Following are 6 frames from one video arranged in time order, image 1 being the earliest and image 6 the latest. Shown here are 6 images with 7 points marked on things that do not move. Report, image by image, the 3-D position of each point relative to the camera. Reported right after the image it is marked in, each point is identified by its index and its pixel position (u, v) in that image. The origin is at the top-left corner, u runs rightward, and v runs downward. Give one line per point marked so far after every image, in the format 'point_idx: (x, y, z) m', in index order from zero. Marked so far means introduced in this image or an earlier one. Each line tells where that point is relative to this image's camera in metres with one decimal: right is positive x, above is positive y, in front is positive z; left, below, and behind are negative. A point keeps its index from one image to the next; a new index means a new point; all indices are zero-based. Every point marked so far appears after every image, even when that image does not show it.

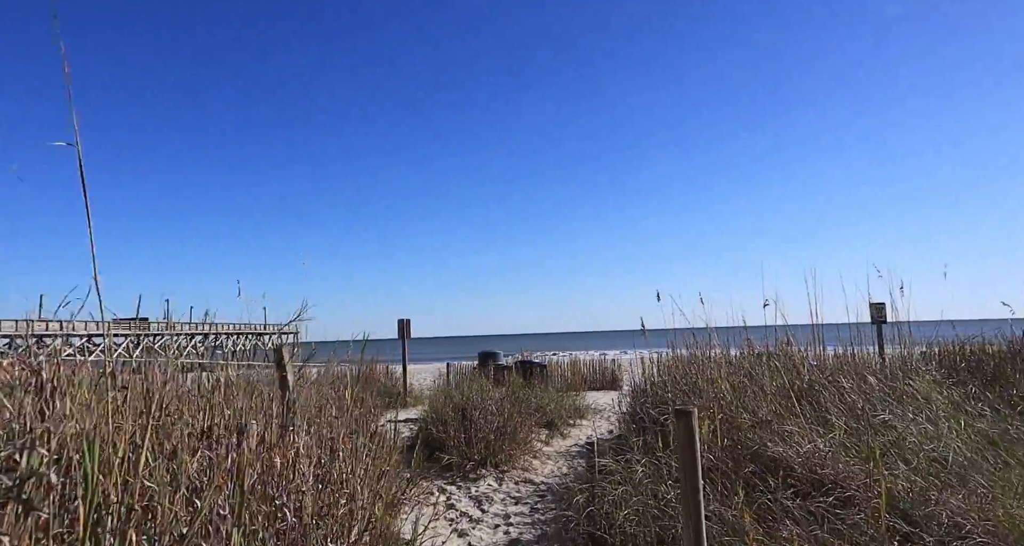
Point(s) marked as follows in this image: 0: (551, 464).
0: (+0.4, -1.8, +6.3) m
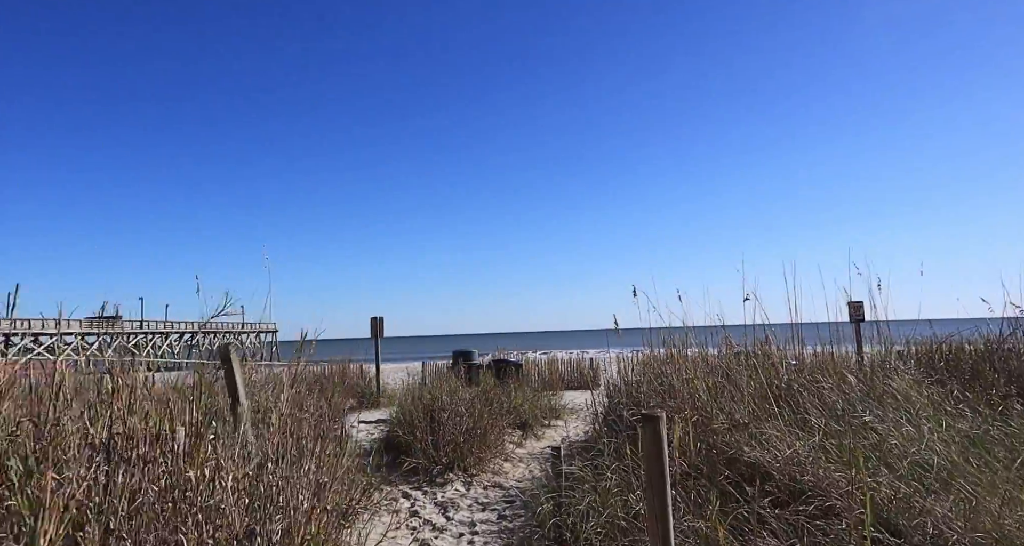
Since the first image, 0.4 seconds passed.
0: (+0.1, -1.8, +6.1) m
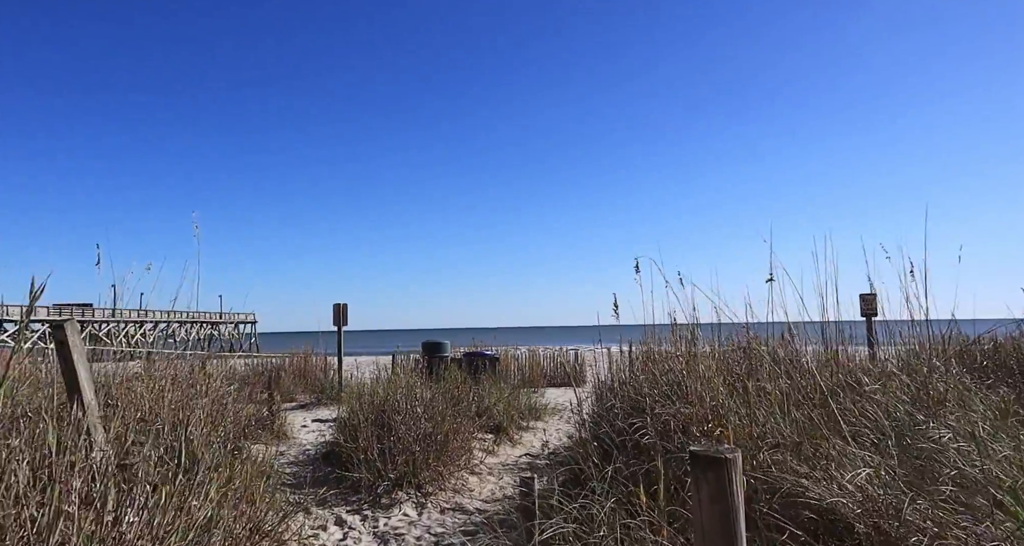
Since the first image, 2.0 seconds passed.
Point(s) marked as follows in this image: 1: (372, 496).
0: (-0.2, -1.6, +5.0) m
1: (-1.0, -1.5, +4.5) m
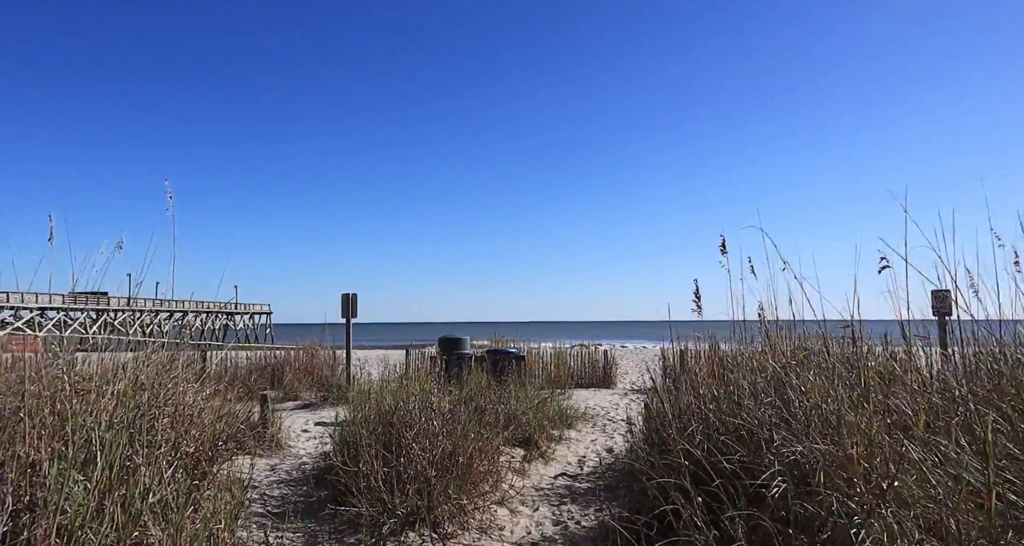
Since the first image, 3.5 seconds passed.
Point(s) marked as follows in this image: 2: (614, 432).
0: (+0.1, -1.5, +4.0) m
1: (-0.7, -1.4, +3.5) m
2: (+1.1, -1.8, +7.3) m
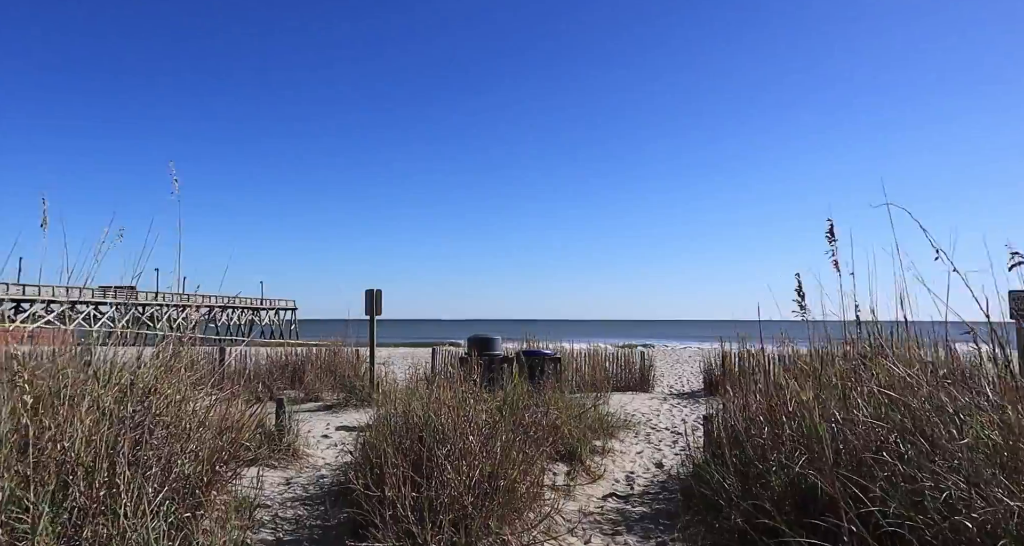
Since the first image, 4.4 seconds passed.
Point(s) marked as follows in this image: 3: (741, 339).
0: (+0.3, -1.4, +3.4) m
1: (-0.5, -1.4, +2.9) m
2: (+1.5, -1.7, +6.7) m
3: (+3.8, -1.1, +10.8) m
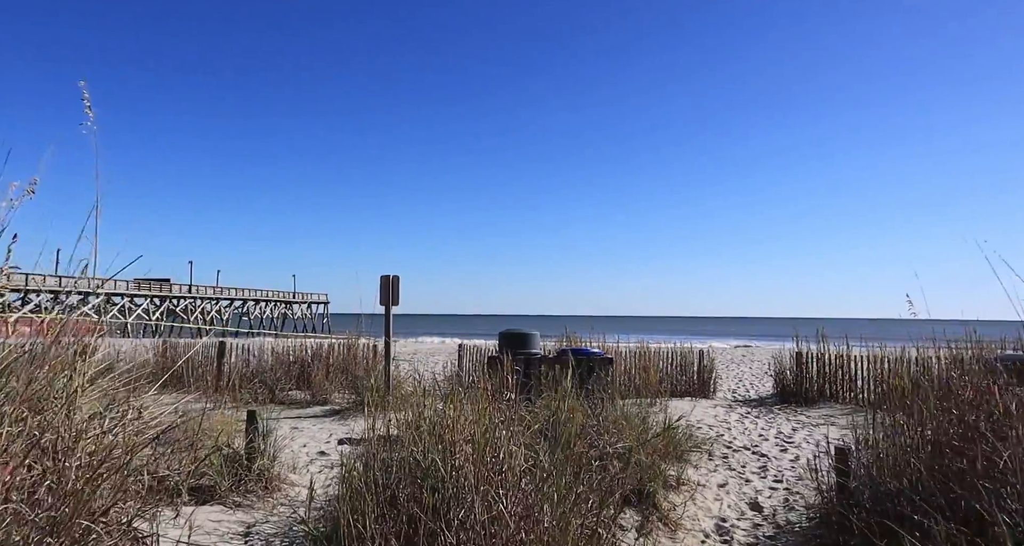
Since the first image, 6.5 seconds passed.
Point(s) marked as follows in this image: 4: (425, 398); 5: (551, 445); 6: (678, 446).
0: (+0.5, -1.3, +2.0) m
1: (-0.3, -1.2, +1.6) m
2: (+1.8, -1.6, +5.2) m
3: (+4.3, -0.9, +9.2) m
4: (-0.6, -0.8, +4.1) m
5: (+0.2, -0.7, +2.9) m
6: (+1.2, -1.3, +5.1) m
